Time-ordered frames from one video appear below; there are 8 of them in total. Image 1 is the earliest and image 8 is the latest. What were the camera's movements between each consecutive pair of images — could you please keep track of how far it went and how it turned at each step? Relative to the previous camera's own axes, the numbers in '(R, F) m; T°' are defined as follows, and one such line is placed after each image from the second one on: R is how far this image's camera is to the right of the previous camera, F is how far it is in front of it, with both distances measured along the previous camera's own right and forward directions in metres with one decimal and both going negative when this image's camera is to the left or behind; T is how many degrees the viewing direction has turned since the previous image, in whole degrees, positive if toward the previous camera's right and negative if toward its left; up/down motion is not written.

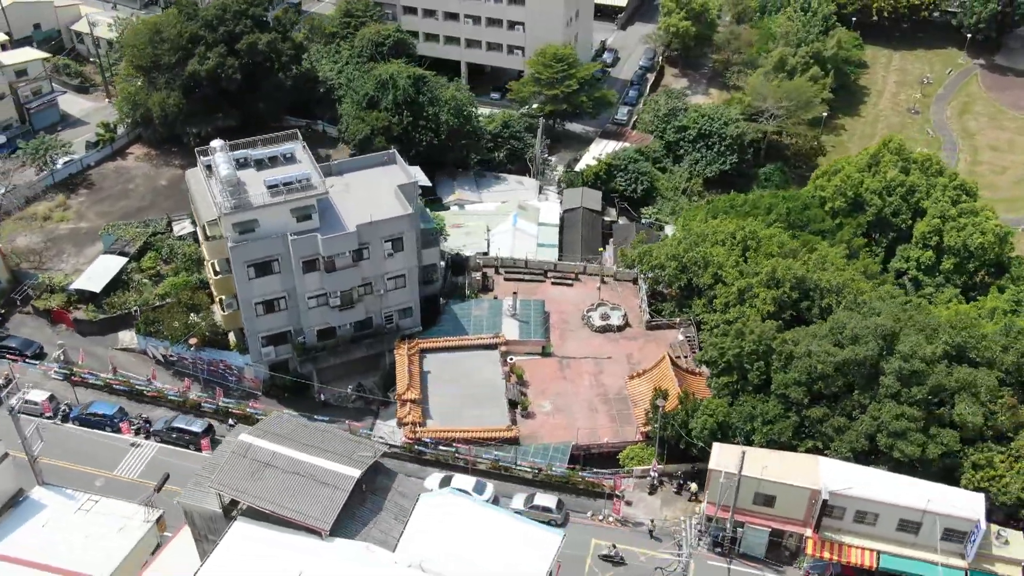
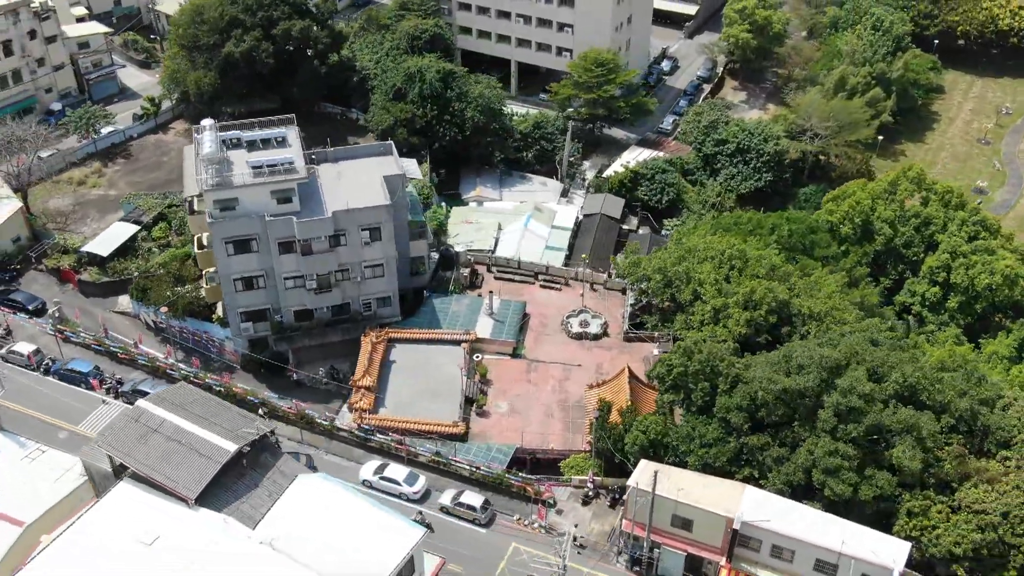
(+7.1, +0.3) m; -7°
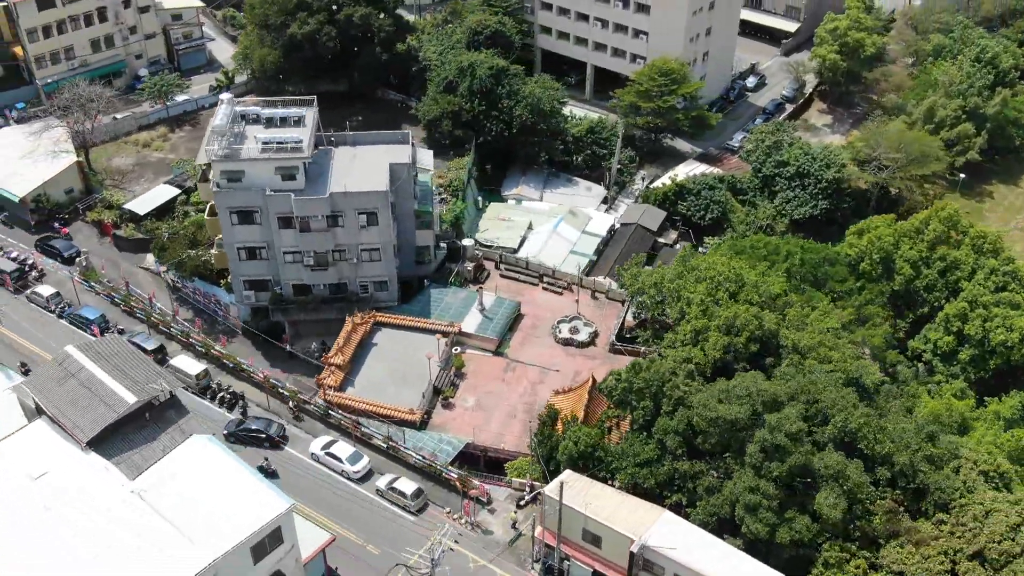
(+8.0, +0.4) m; -9°
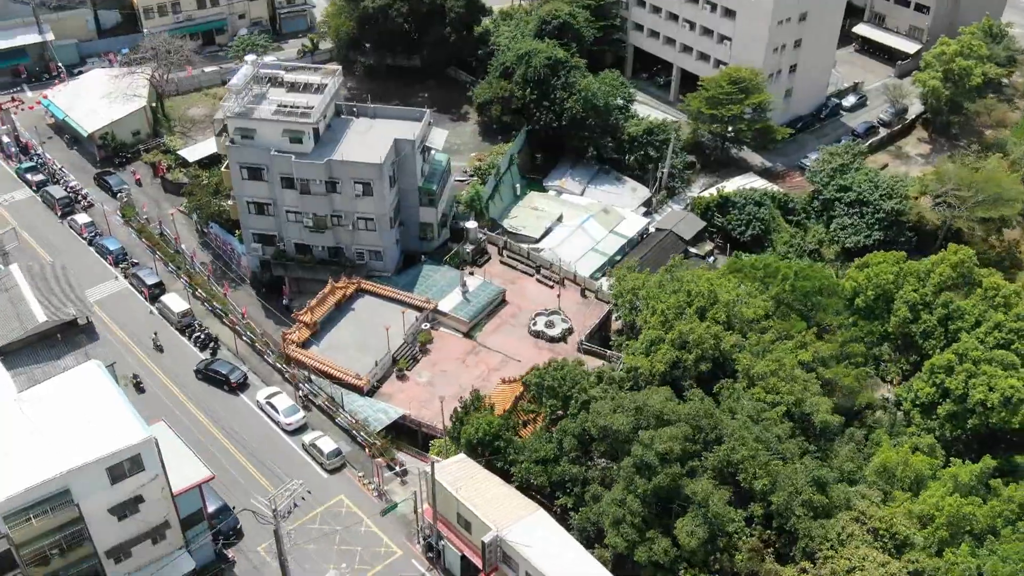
(+10.3, +0.4) m; -10°
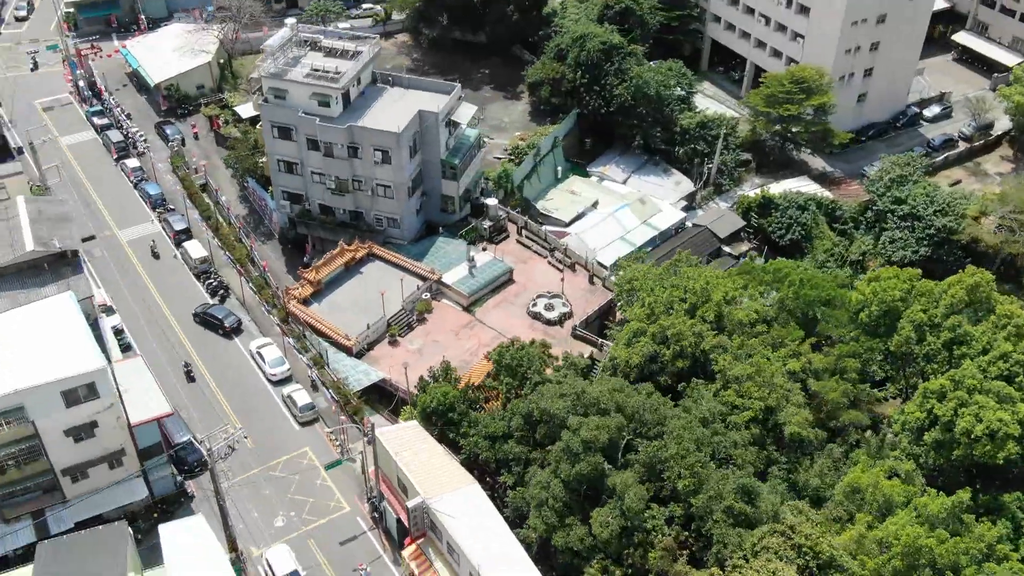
(+6.5, +0.1) m; -7°
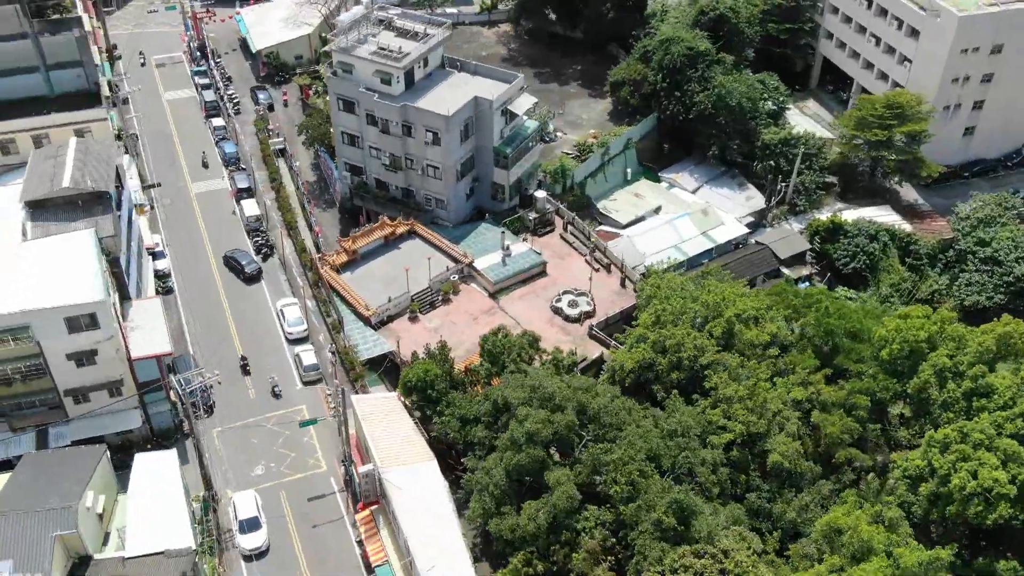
(+6.8, +0.2) m; -9°
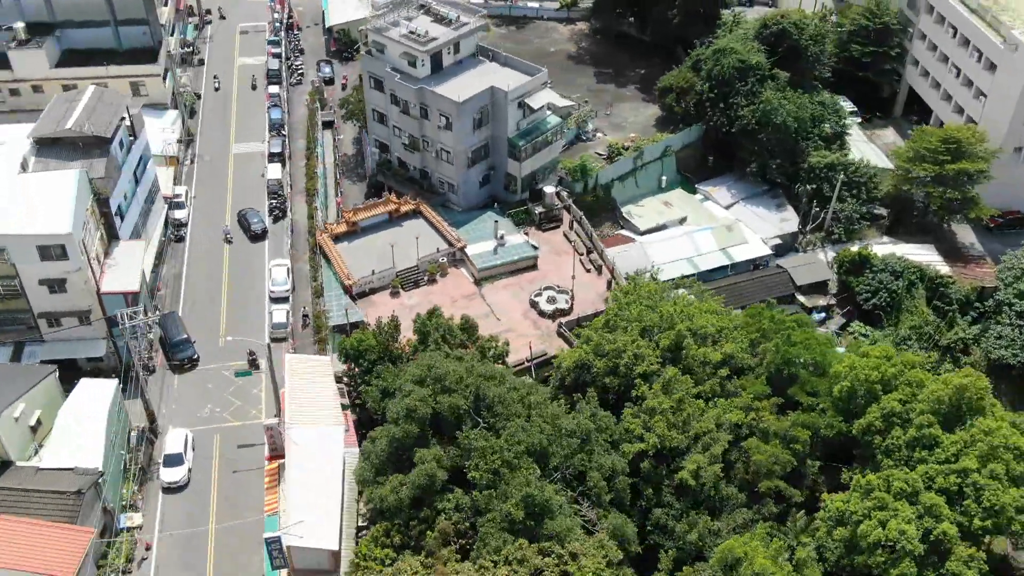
(+9.4, +0.2) m; -9°
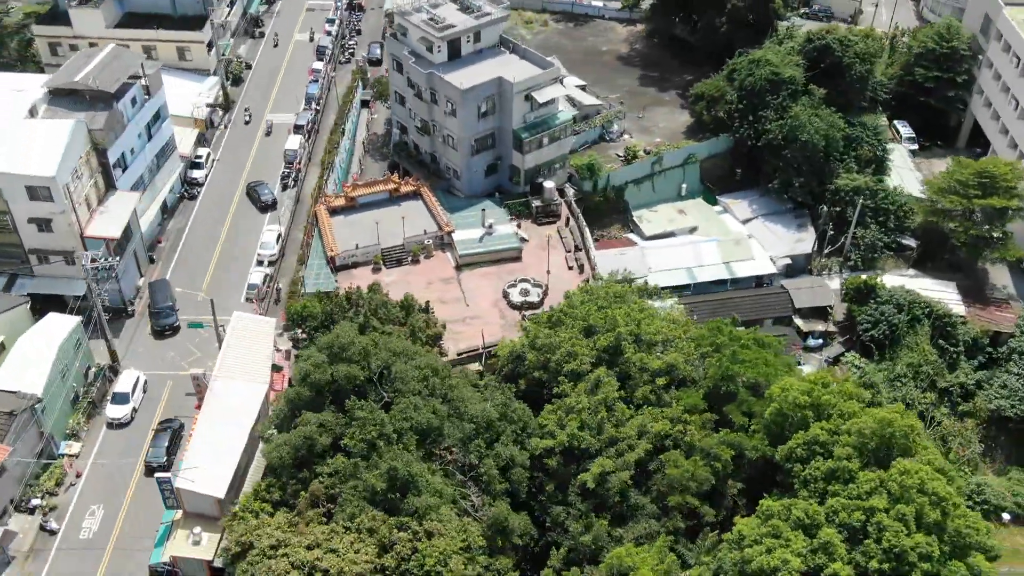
(+8.6, +0.2) m; -8°
